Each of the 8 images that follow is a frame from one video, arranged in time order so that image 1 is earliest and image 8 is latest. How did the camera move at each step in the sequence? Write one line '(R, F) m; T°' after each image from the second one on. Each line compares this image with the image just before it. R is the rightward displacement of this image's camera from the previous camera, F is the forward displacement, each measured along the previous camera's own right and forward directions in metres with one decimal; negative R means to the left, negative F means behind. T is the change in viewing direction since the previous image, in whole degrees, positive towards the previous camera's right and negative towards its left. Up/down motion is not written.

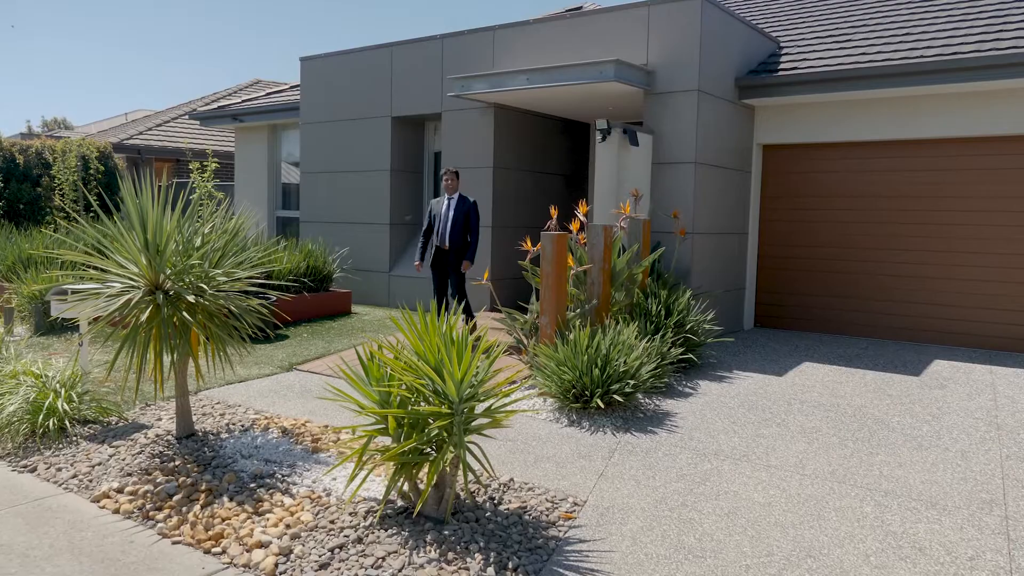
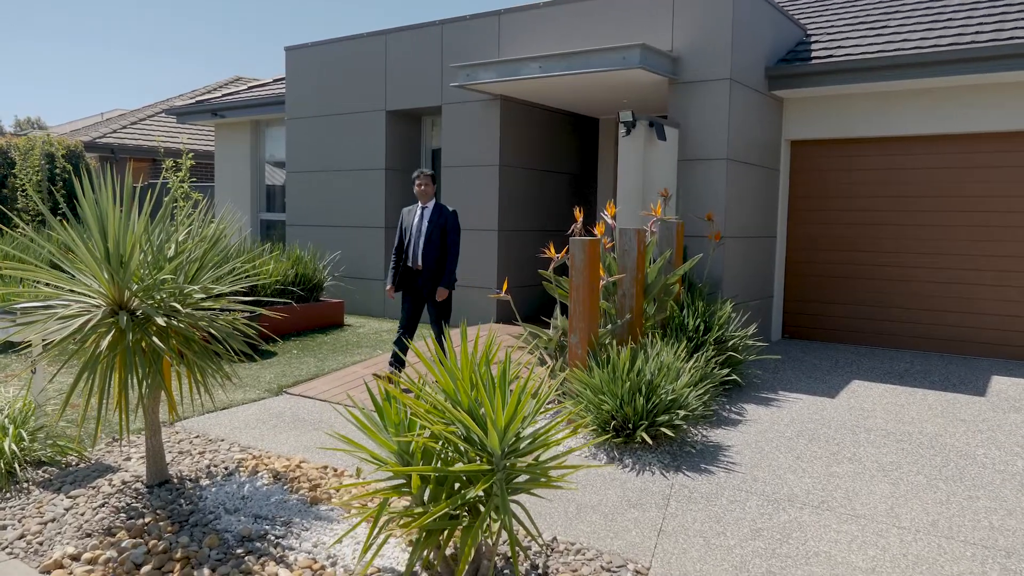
(-0.3, +0.8) m; +1°
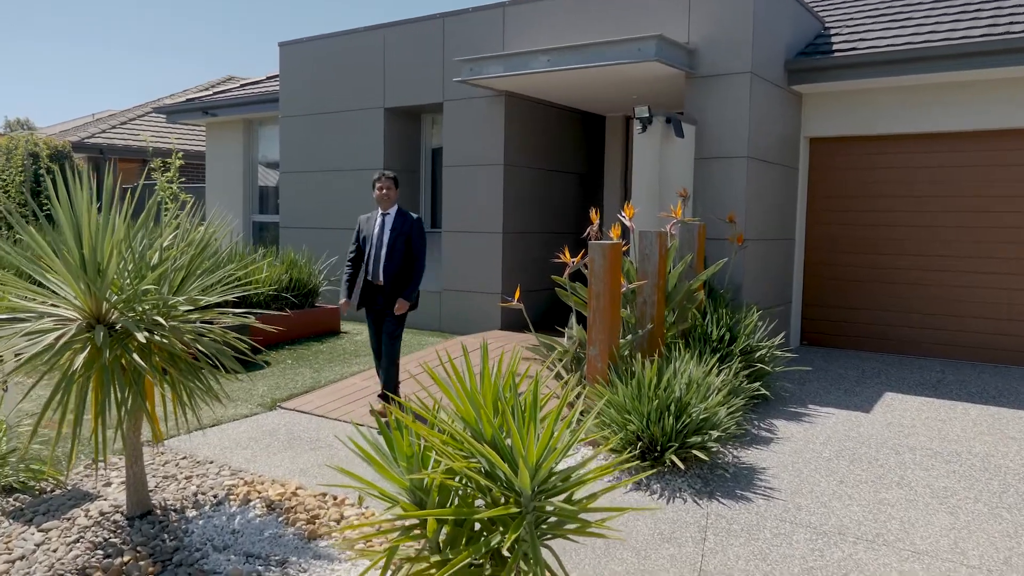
(-0.1, +0.4) m; 0°
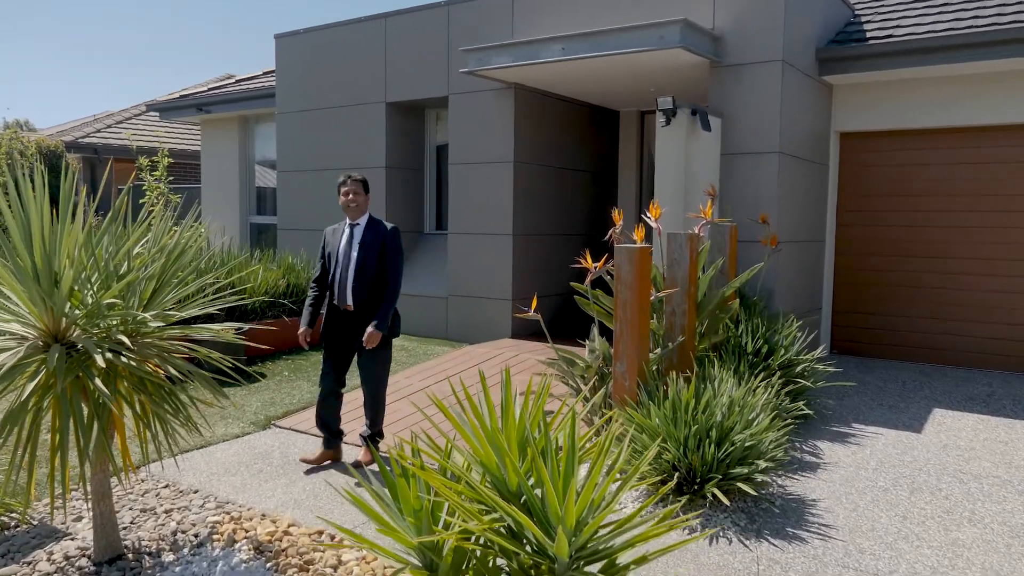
(-0.1, +0.5) m; 0°
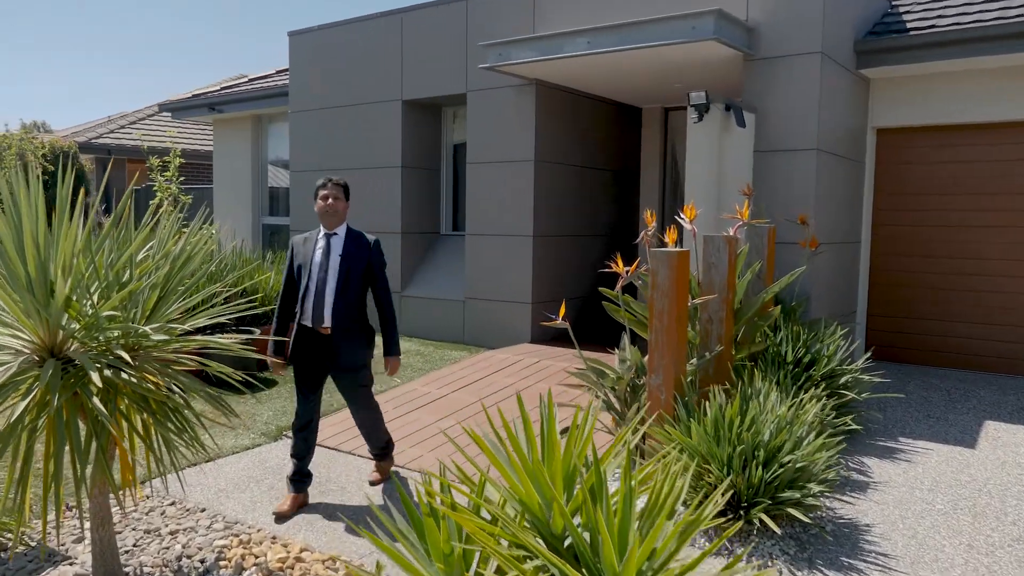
(-0.1, +0.3) m; -1°
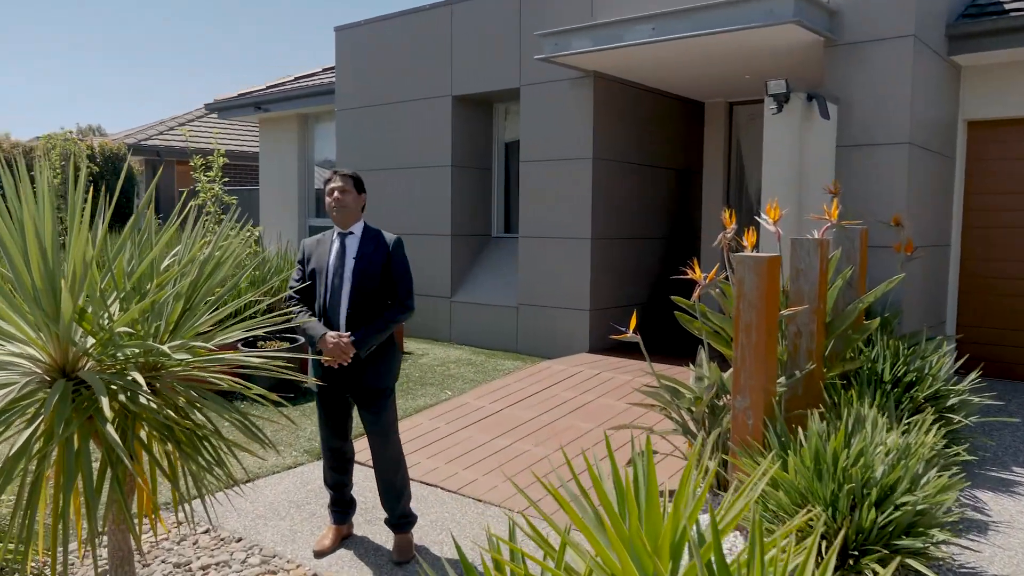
(-0.1, +0.5) m; -3°
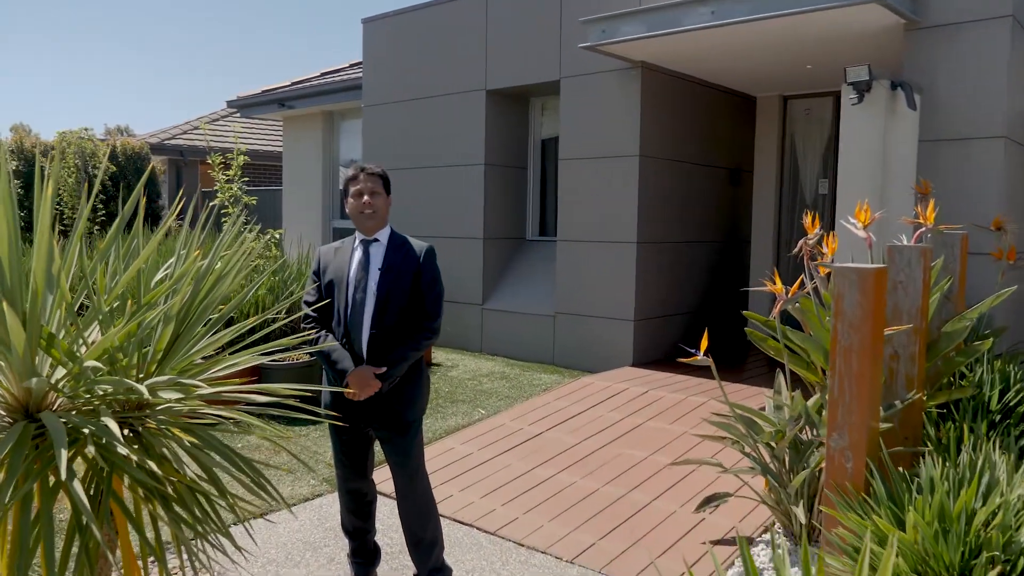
(-0.1, +0.6) m; -2°
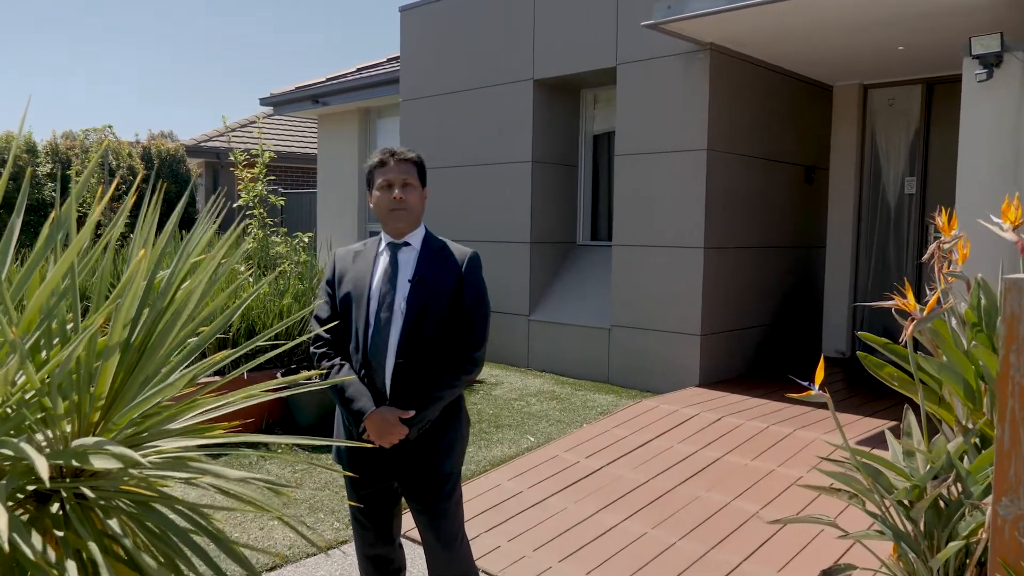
(-0.1, +0.7) m; -3°
